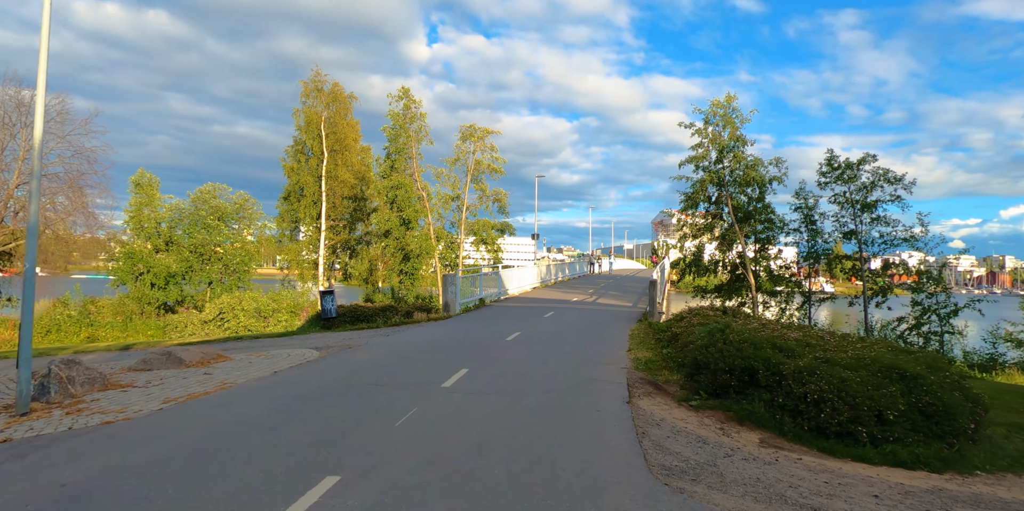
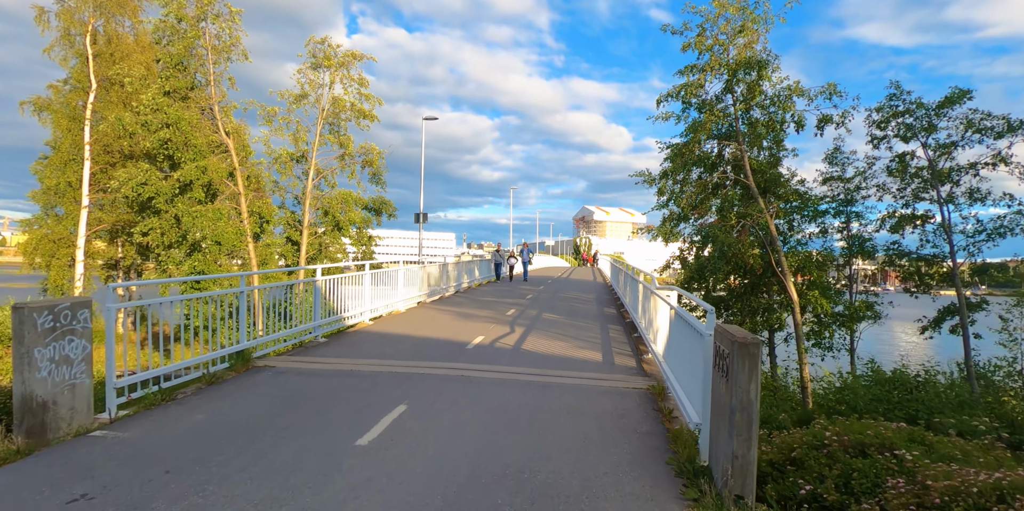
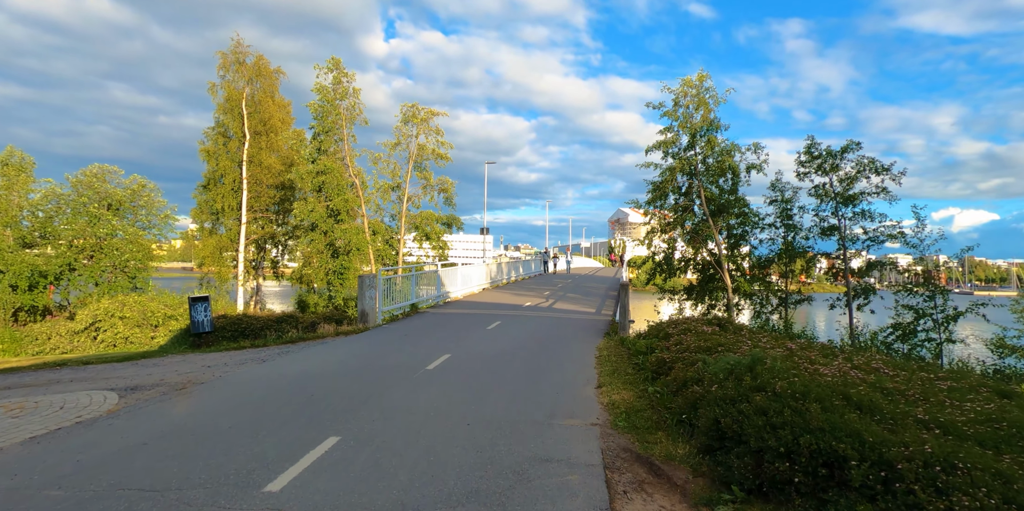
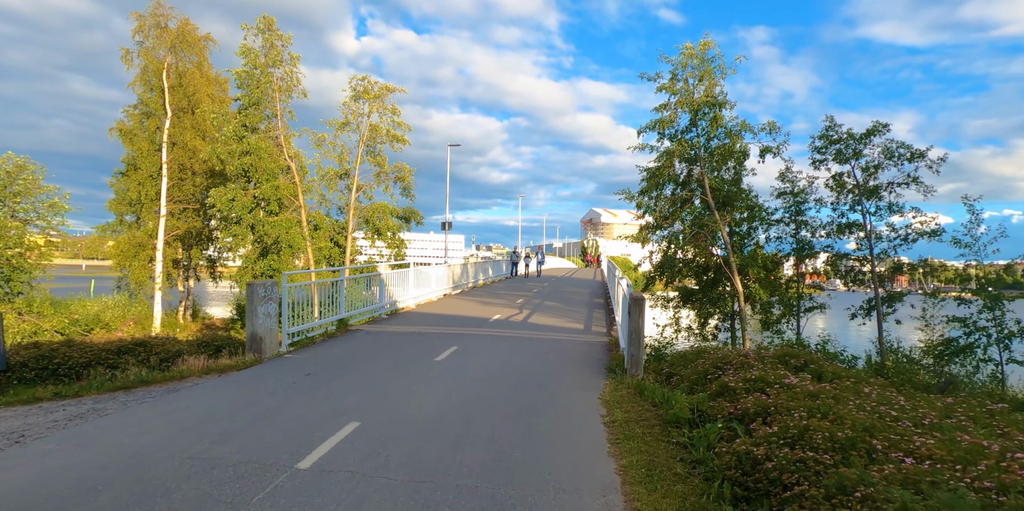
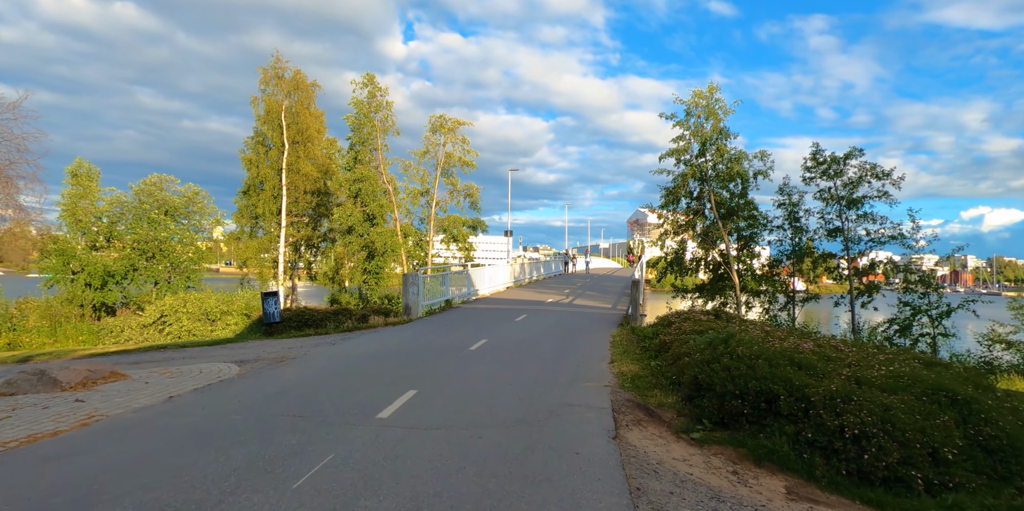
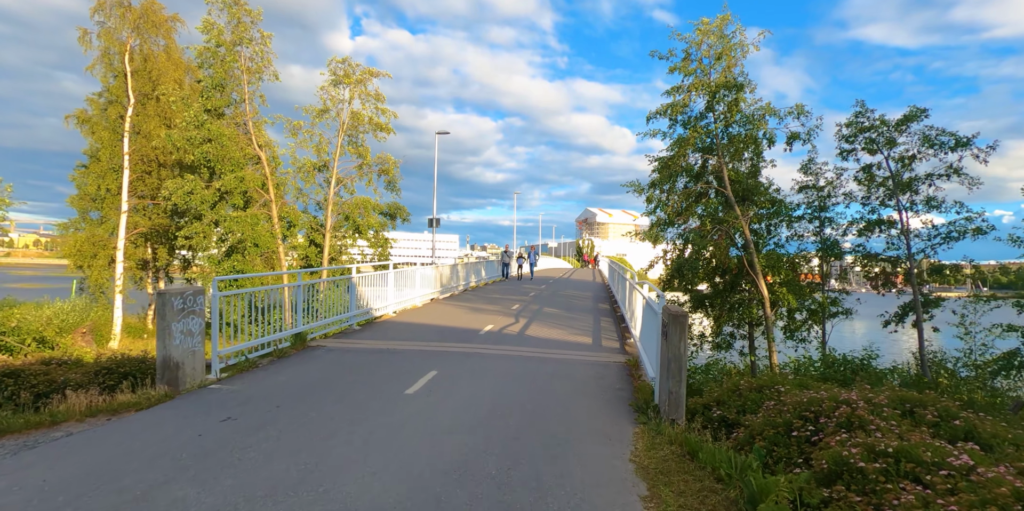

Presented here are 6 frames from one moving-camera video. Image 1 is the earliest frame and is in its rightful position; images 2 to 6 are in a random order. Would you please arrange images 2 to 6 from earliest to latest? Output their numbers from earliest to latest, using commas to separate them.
5, 3, 4, 6, 2
